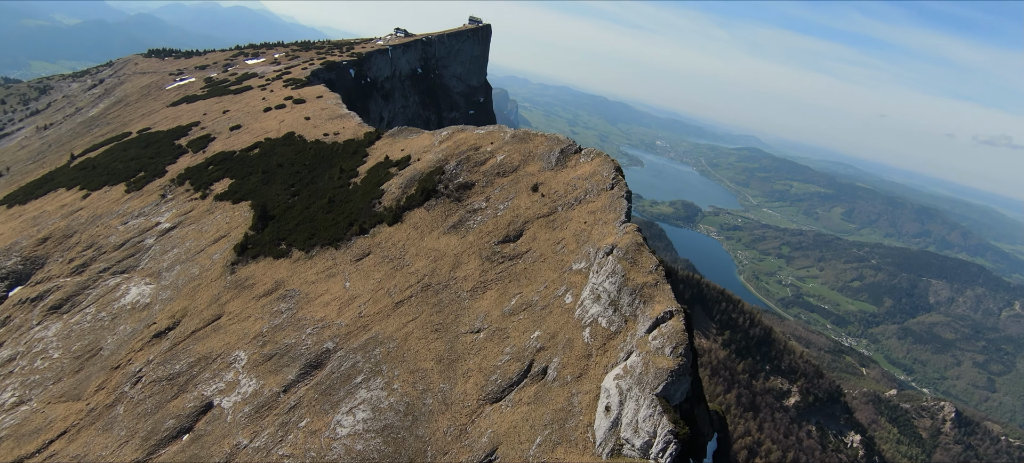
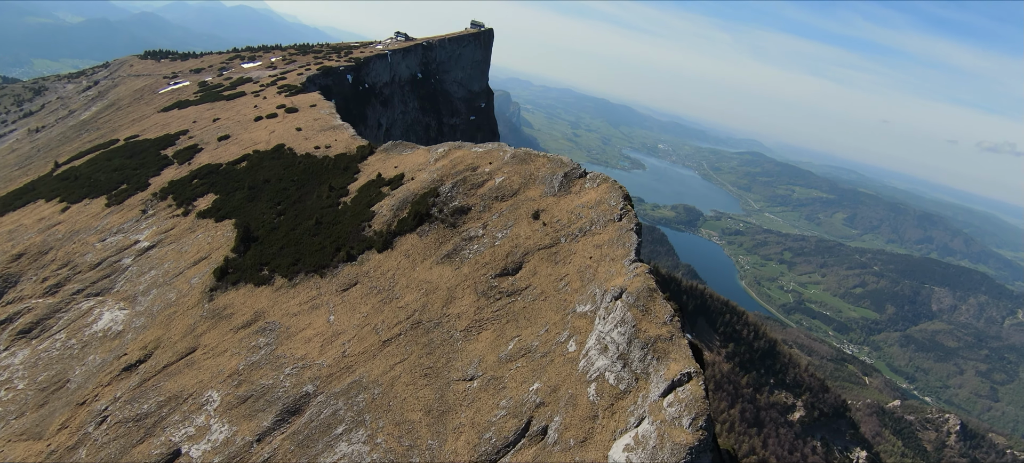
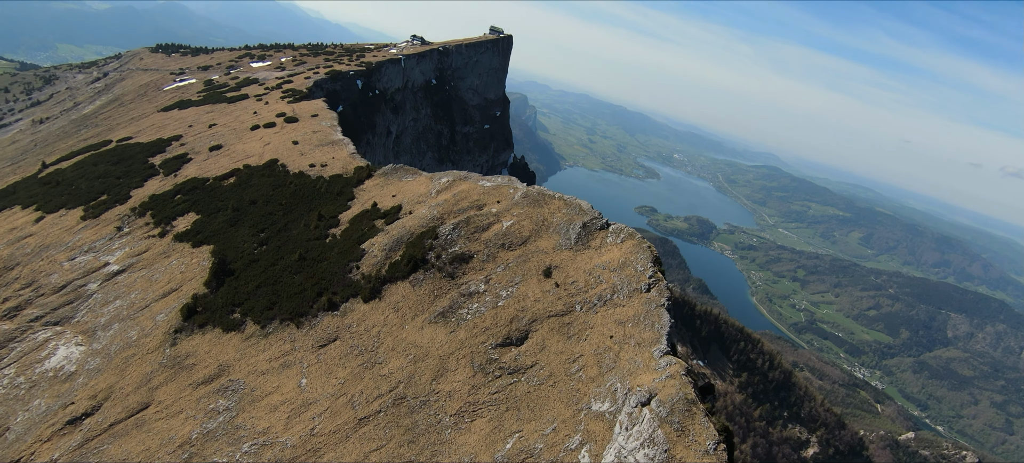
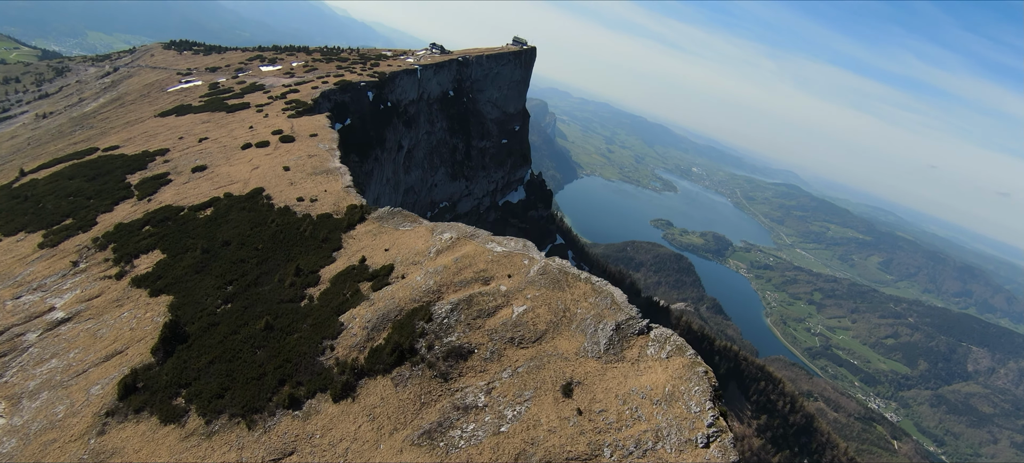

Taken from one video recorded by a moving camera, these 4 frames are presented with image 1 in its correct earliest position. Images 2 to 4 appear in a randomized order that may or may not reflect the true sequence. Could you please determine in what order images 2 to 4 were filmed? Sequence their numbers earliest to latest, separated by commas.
2, 3, 4
